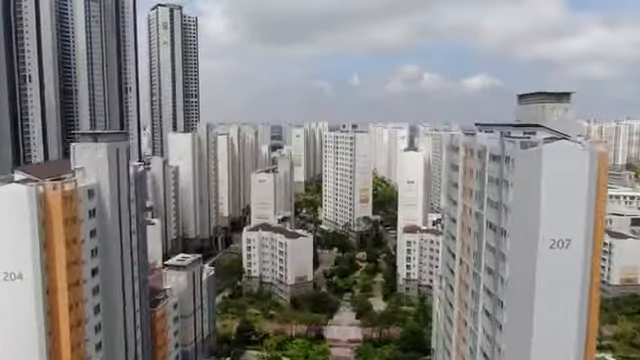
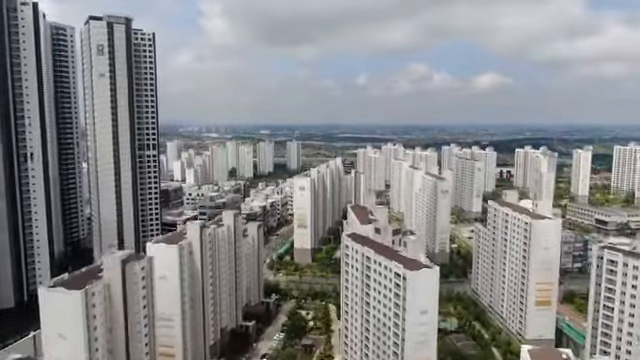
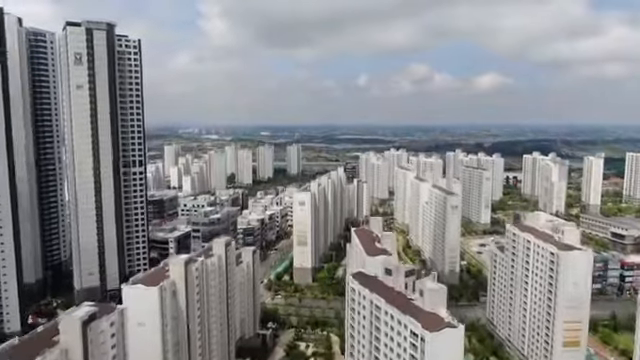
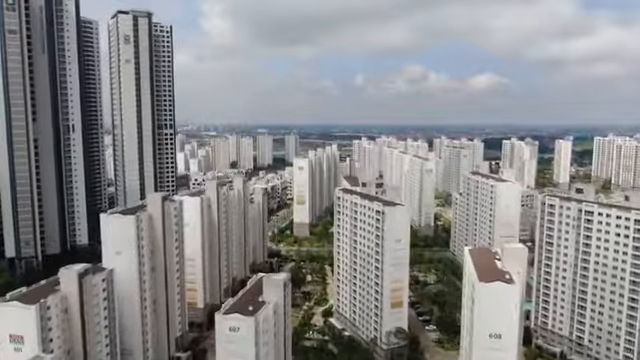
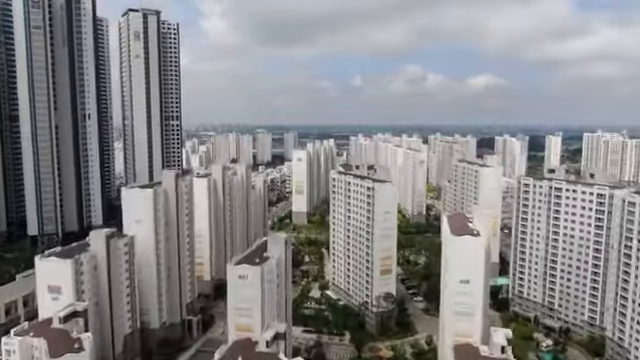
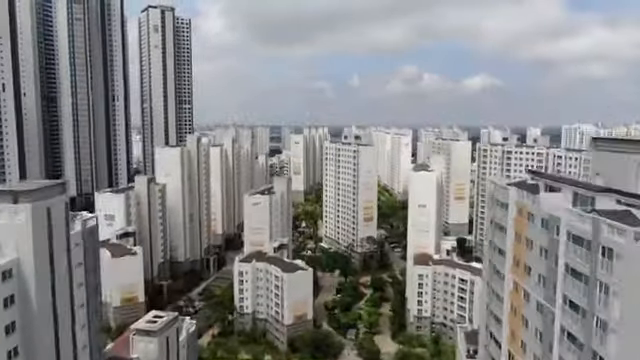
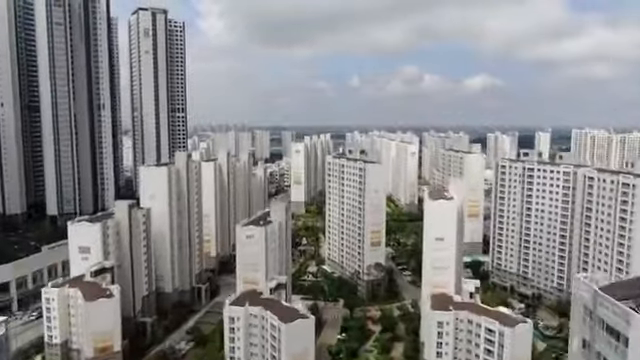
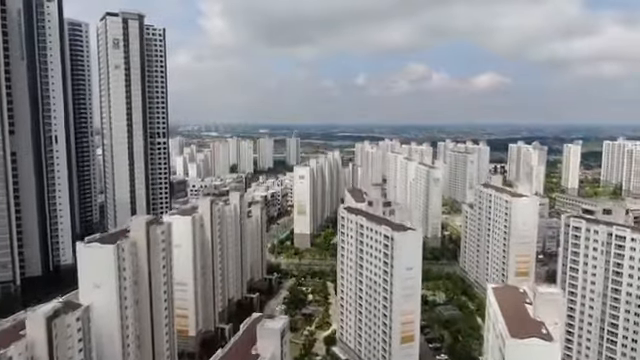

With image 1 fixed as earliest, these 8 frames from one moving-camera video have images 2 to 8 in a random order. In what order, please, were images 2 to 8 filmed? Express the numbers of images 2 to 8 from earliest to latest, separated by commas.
6, 7, 5, 4, 8, 2, 3
